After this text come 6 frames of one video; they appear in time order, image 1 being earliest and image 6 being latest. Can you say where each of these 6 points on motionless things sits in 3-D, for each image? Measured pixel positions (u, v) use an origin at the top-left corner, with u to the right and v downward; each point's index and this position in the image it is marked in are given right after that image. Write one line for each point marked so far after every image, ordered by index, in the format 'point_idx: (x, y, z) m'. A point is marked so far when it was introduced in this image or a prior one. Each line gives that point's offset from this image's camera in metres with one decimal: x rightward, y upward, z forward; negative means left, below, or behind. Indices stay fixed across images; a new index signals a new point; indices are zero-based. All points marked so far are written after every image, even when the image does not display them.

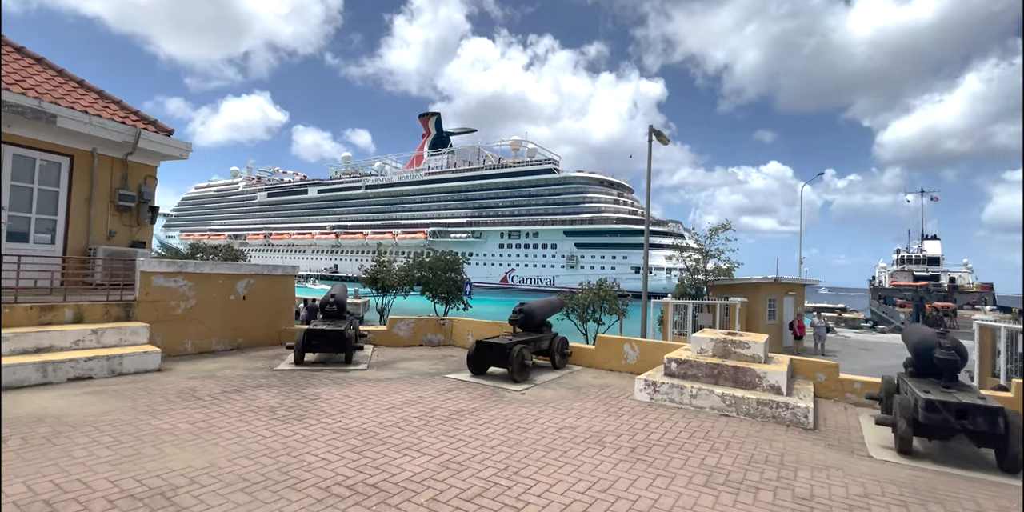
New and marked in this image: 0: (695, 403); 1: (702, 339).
0: (+2.4, -1.9, +6.3) m
1: (+2.7, -1.2, +7.0) m
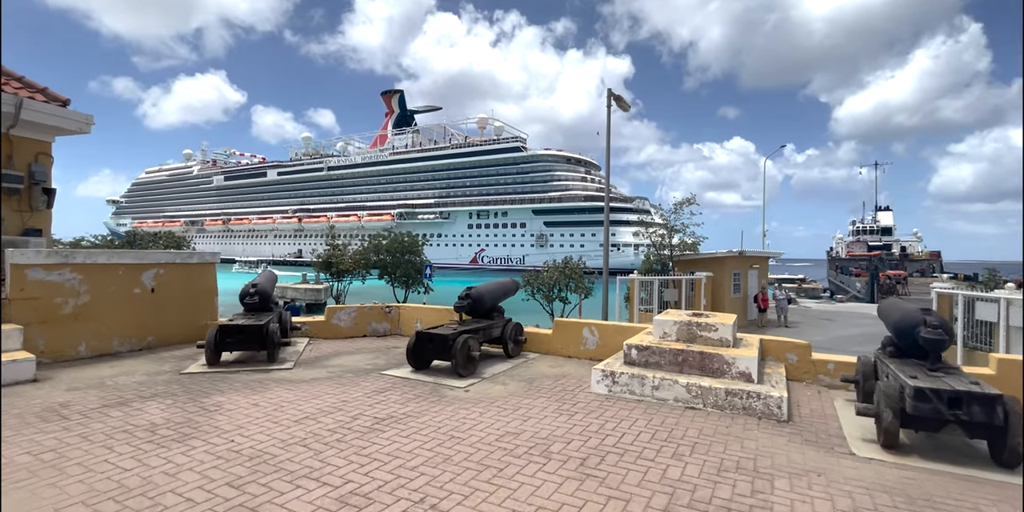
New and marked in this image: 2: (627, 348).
0: (+1.7, -1.6, +5.7) m
1: (+2.0, -0.9, +6.3) m
2: (+1.5, -1.2, +6.1) m
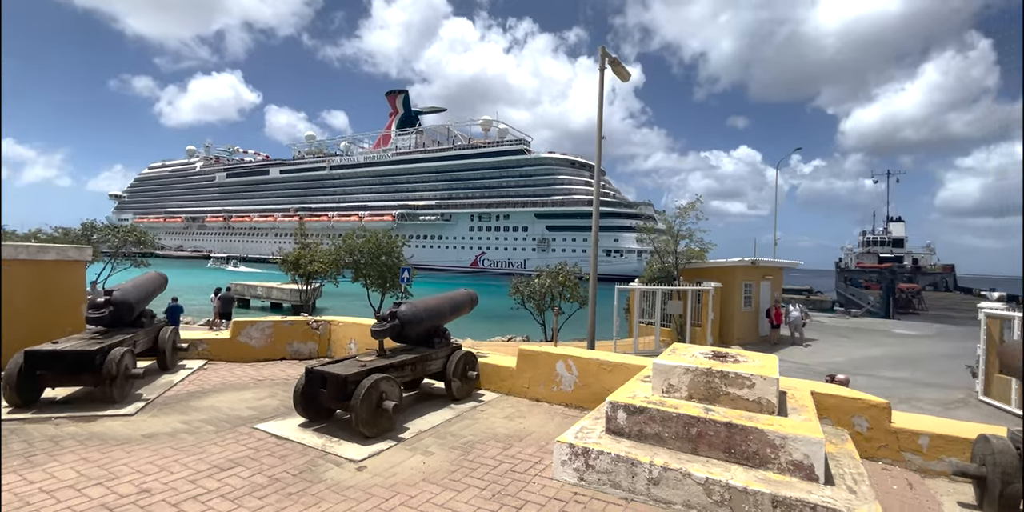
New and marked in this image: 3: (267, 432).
0: (+1.0, -1.7, +3.5) m
1: (+1.3, -1.0, +4.1) m
2: (+0.8, -1.2, +3.9) m
3: (-2.4, -1.7, +4.7) m
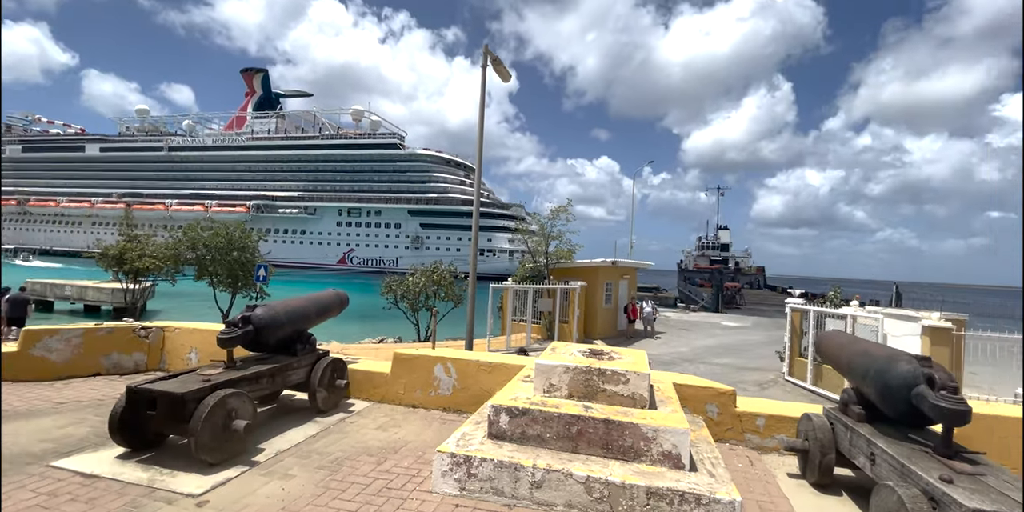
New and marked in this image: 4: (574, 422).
0: (+0.2, -1.7, +3.4) m
1: (+0.3, -1.0, +4.1) m
2: (-0.1, -1.2, +3.8) m
3: (-3.4, -1.6, +3.7) m
4: (+0.5, -1.3, +3.7) m
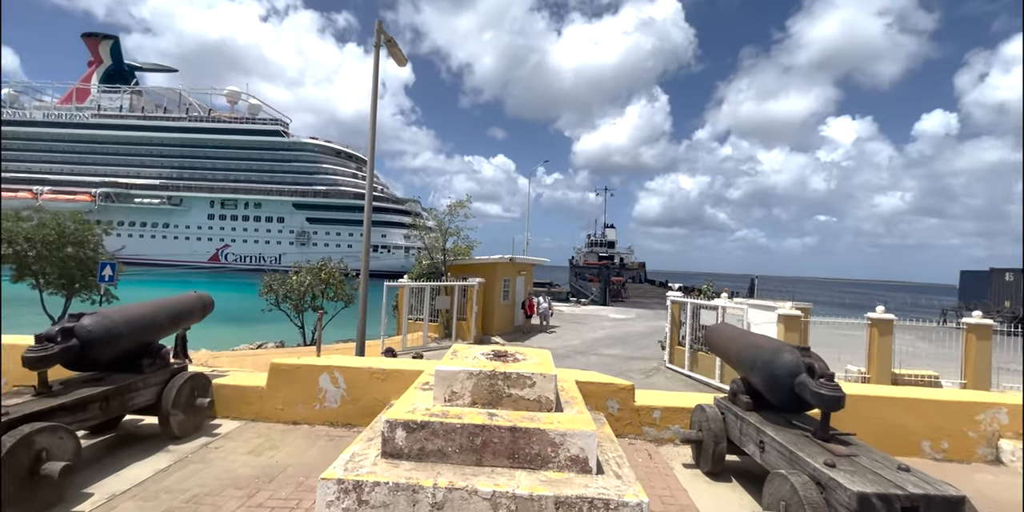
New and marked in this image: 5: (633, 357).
0: (-0.5, -1.7, +3.1) m
1: (-0.5, -0.9, +3.8) m
2: (-0.9, -1.2, +3.4) m
3: (-4.1, -1.6, +2.6) m
4: (-0.2, -1.2, +3.4) m
5: (+3.1, -2.6, +12.2) m
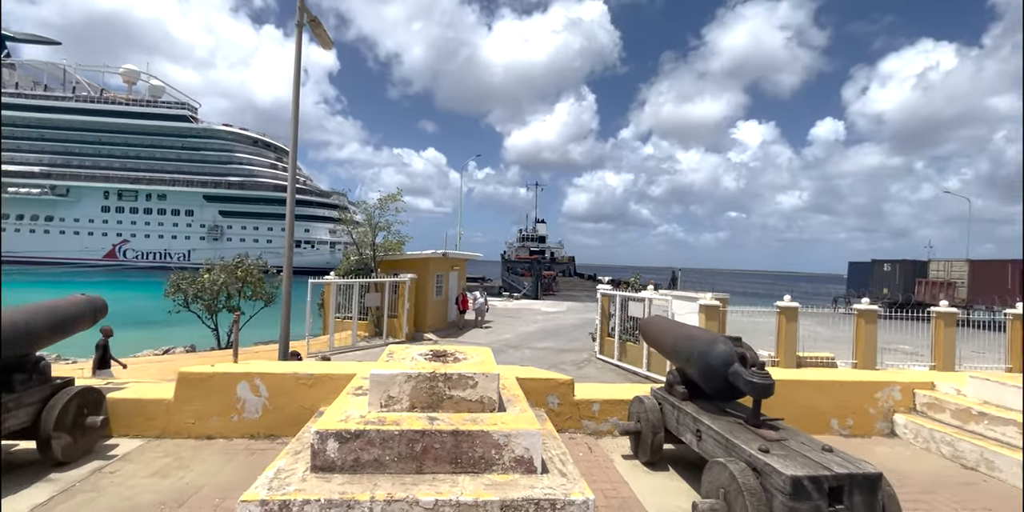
0: (-0.8, -1.7, +2.9) m
1: (-0.9, -0.9, +3.5) m
2: (-1.2, -1.2, +3.1) m
3: (-4.3, -1.6, +1.9) m
4: (-0.6, -1.2, +3.2) m
5: (+1.4, -2.4, +12.4) m
